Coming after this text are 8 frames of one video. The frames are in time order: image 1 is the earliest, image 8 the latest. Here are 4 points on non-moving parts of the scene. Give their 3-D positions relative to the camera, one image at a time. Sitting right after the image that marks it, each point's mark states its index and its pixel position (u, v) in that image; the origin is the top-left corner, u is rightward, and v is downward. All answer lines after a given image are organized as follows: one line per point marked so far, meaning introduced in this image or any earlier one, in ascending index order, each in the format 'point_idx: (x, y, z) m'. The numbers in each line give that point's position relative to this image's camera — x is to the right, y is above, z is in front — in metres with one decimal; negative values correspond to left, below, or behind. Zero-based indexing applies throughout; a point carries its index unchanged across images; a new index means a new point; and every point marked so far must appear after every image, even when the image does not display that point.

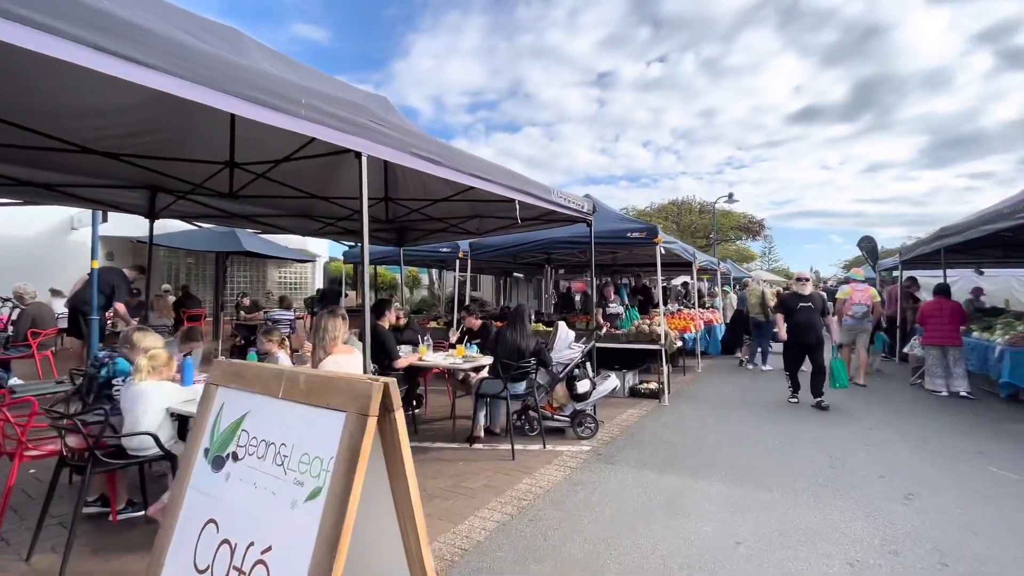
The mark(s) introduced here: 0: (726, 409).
0: (+3.4, -2.0, +7.5) m
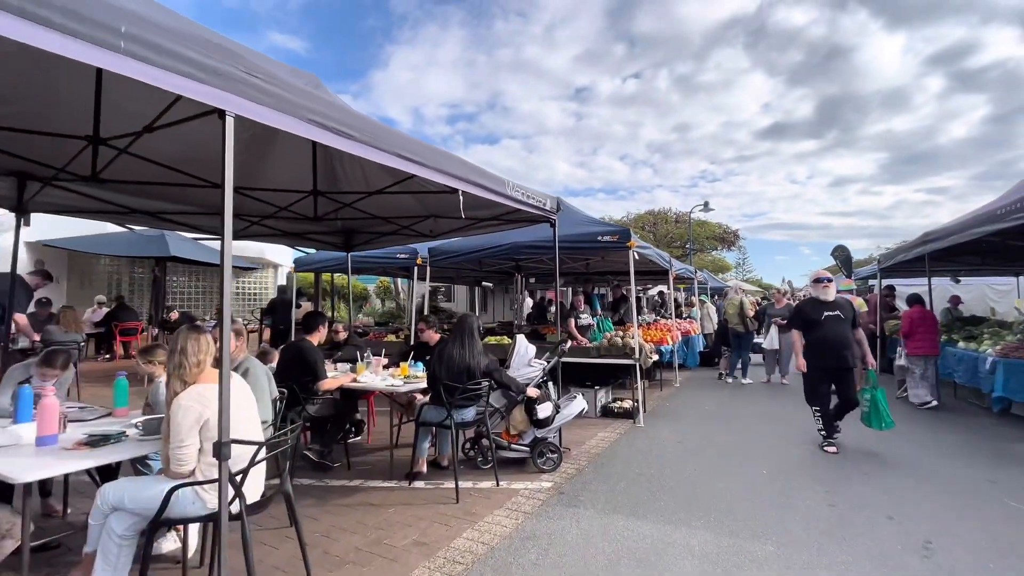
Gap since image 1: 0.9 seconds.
0: (+2.8, -2.1, +6.8) m
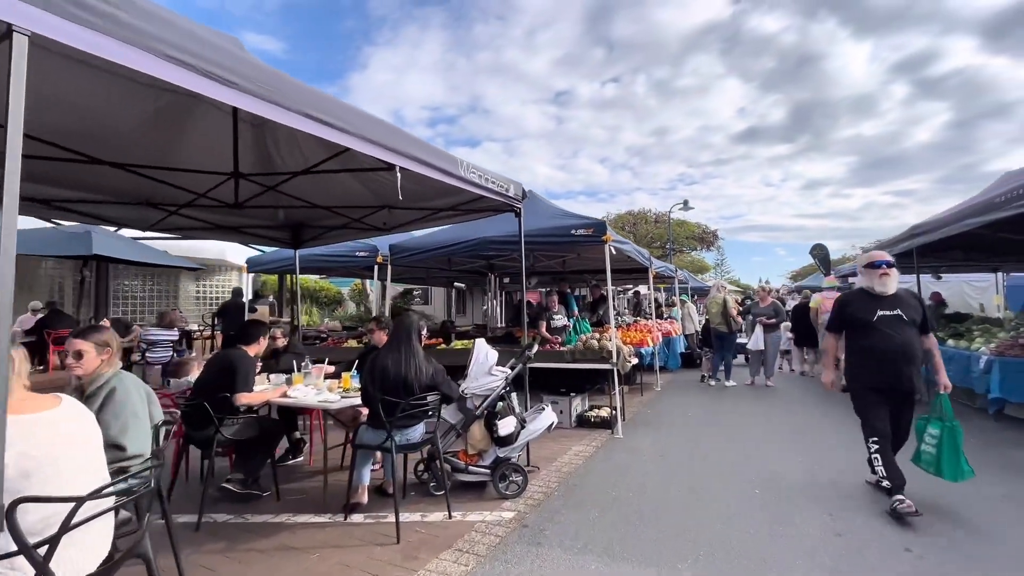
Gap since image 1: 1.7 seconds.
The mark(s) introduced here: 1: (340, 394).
0: (+2.4, -2.0, +6.2) m
1: (-1.7, -1.0, +4.5) m
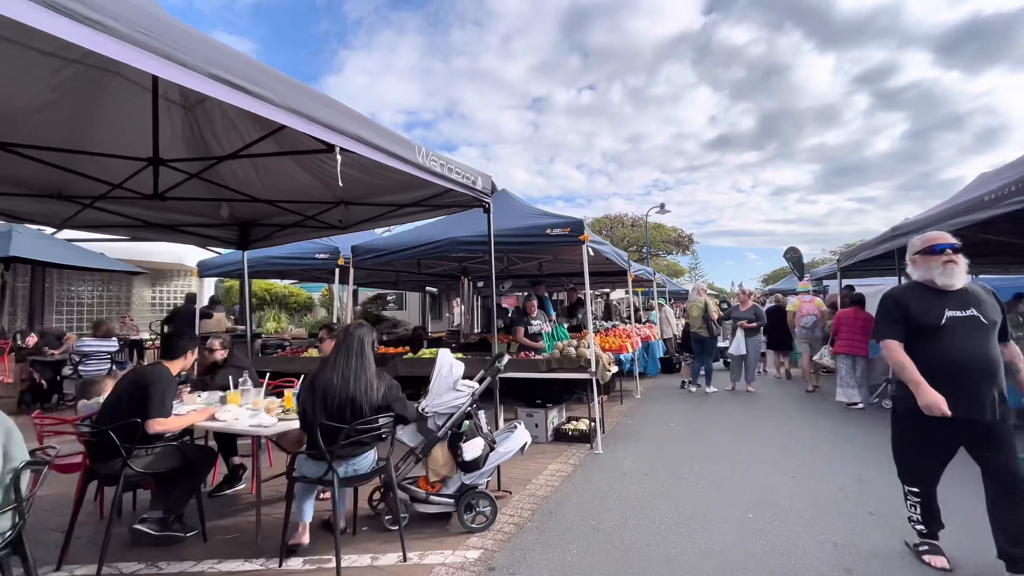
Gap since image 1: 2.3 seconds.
0: (+2.0, -2.1, +5.7) m
1: (-1.9, -1.1, +3.8) m
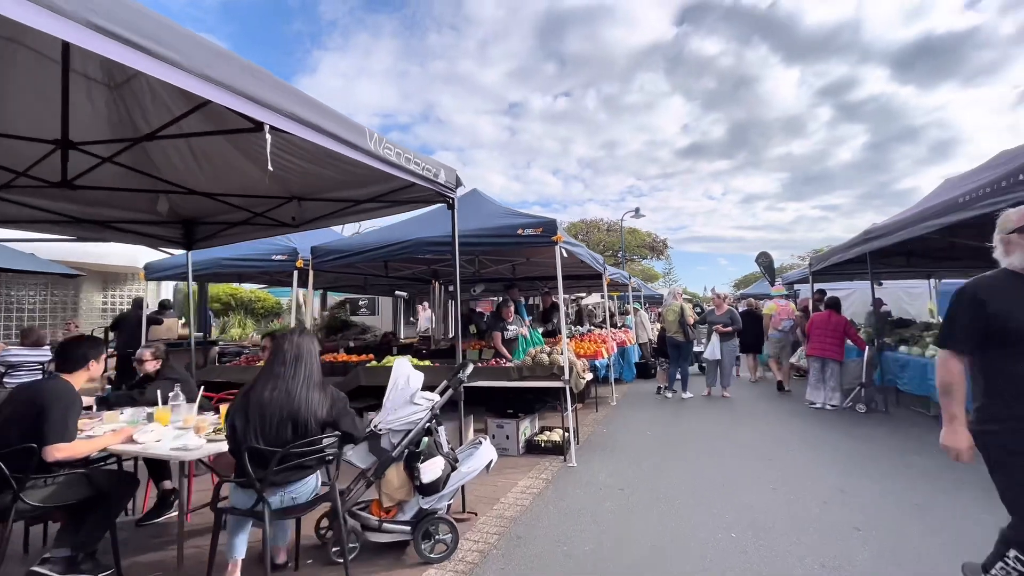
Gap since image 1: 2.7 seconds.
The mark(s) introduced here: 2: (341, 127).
0: (+1.6, -2.1, +5.4) m
1: (-2.2, -1.1, +3.4) m
2: (-1.2, +1.1, +3.4) m
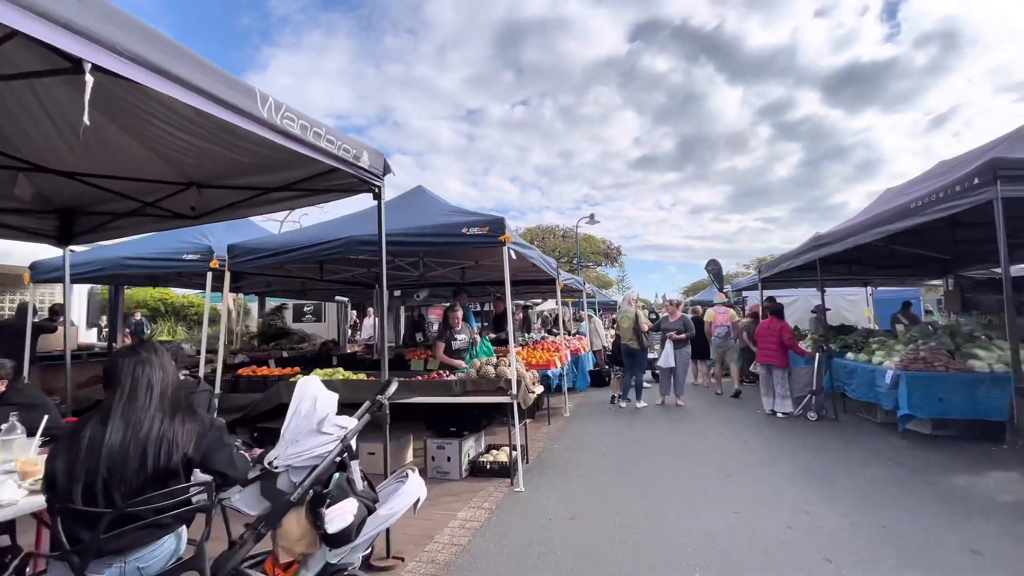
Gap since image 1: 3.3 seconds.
0: (+1.0, -2.2, +5.0) m
1: (-2.6, -1.1, +2.6) m
2: (-1.6, +1.1, +2.7) m
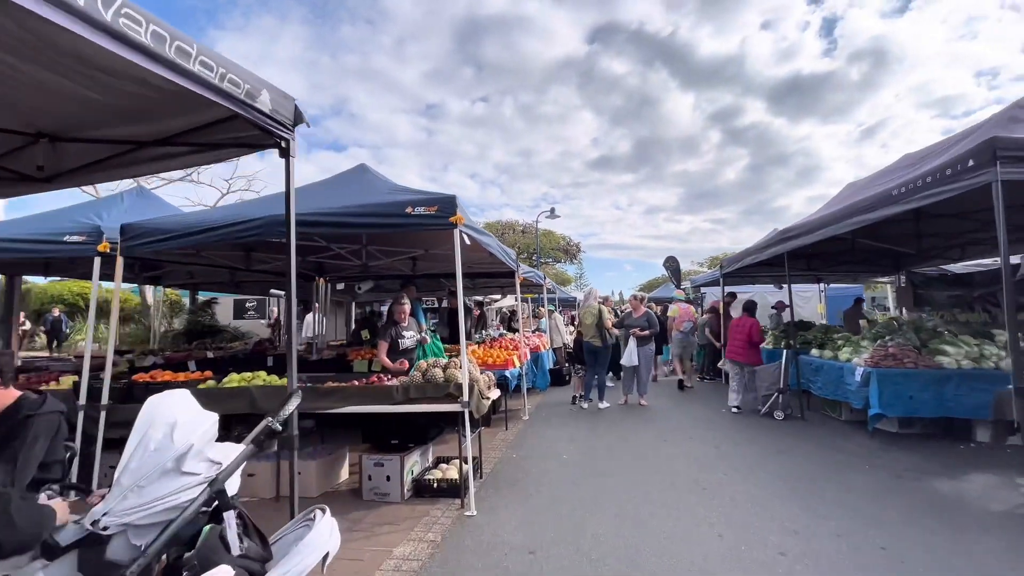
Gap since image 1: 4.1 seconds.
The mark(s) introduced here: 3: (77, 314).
0: (+0.5, -2.1, +4.3) m
1: (-2.9, -1.0, +1.6) m
2: (-1.9, +1.2, +1.8) m
3: (-17.0, -1.0, +17.8) m
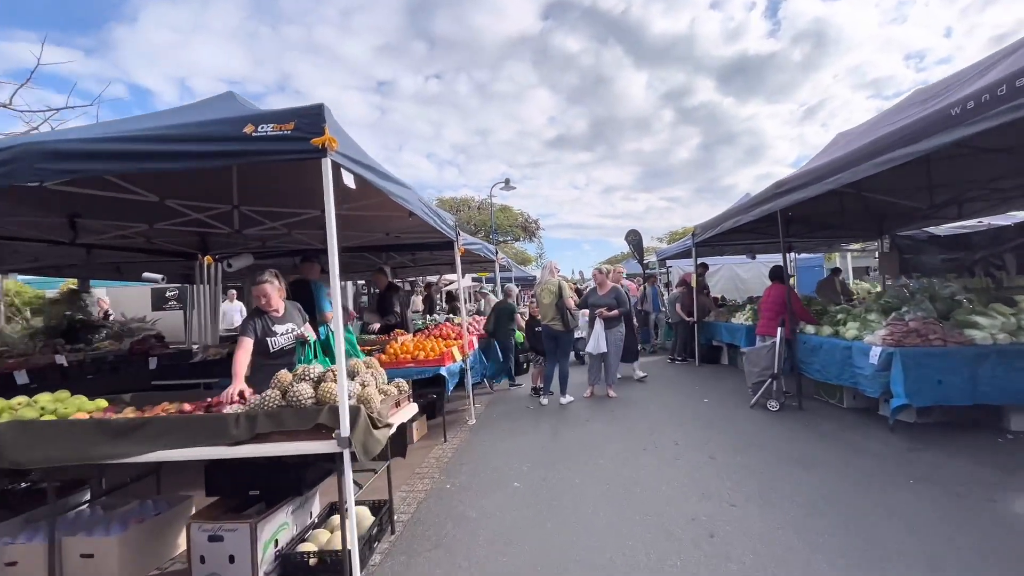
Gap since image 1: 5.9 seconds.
0: (0.0, -1.8, +2.7) m
1: (-3.1, -1.0, -0.3) m
2: (-2.2, +1.3, -0.1) m
3: (-18.6, -0.7, +14.6) m
